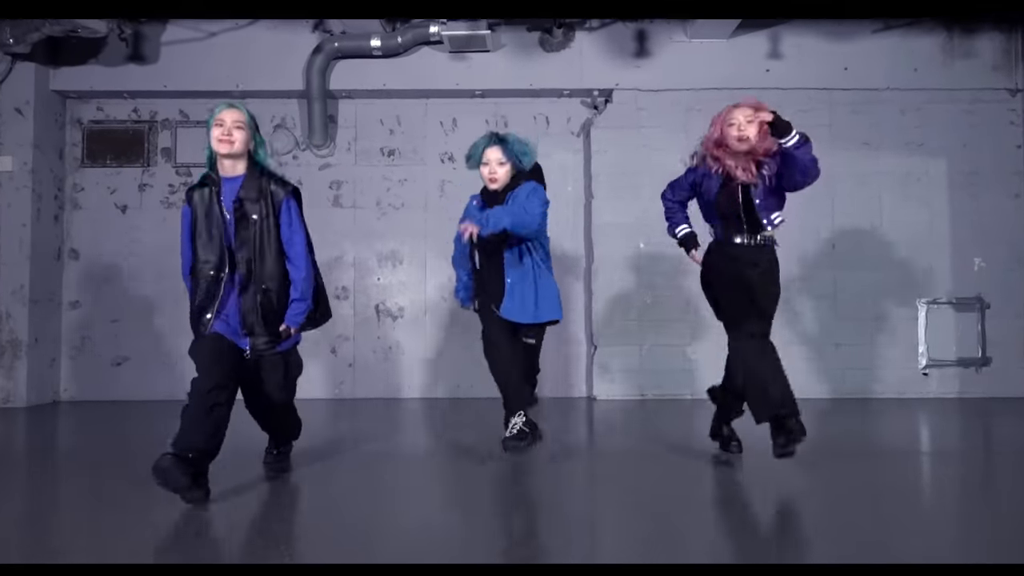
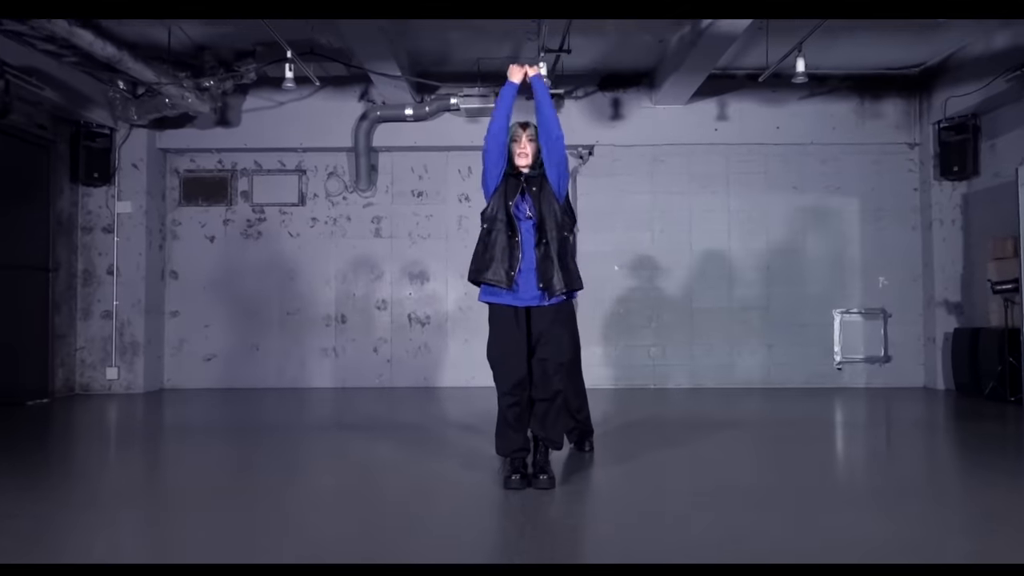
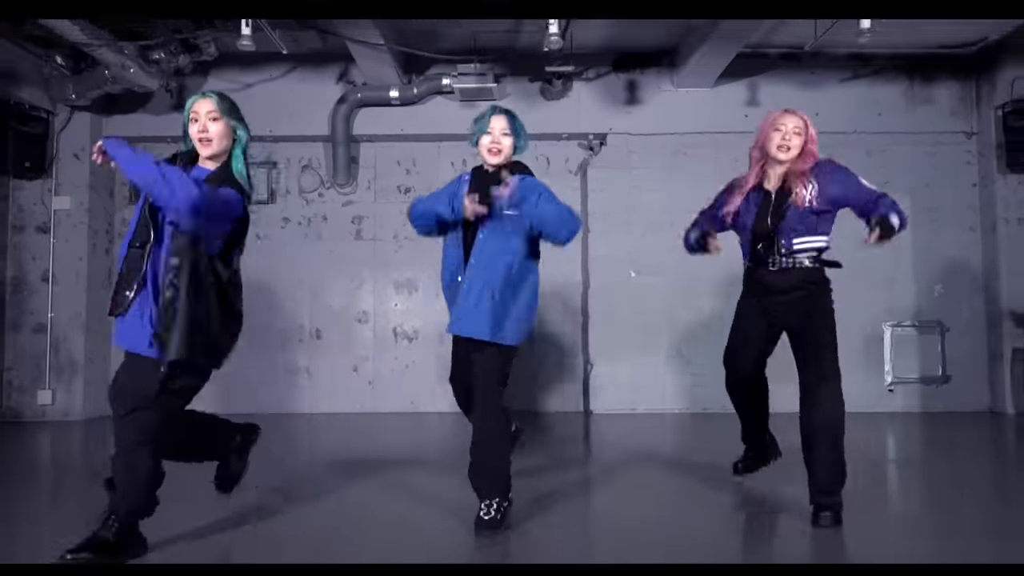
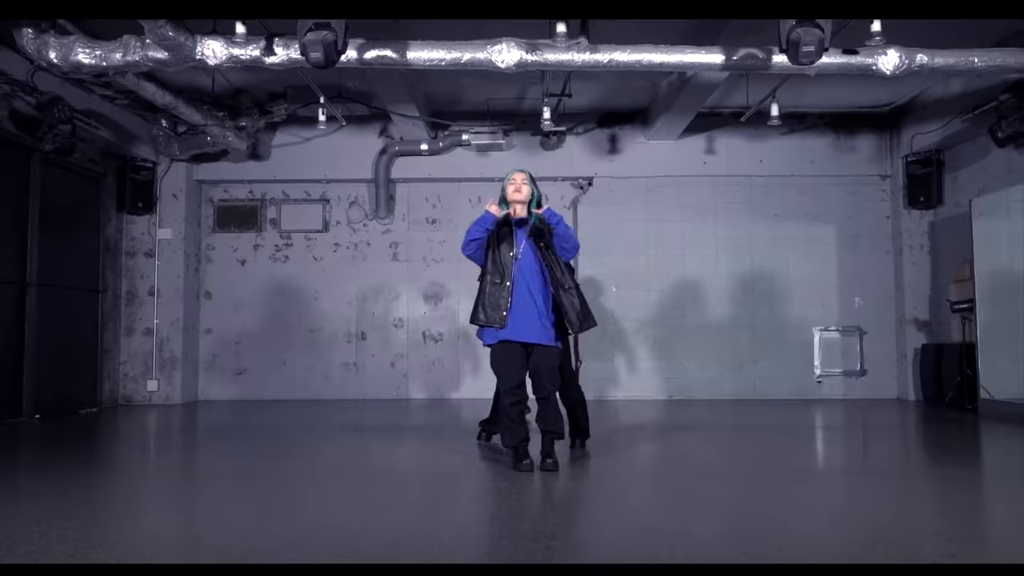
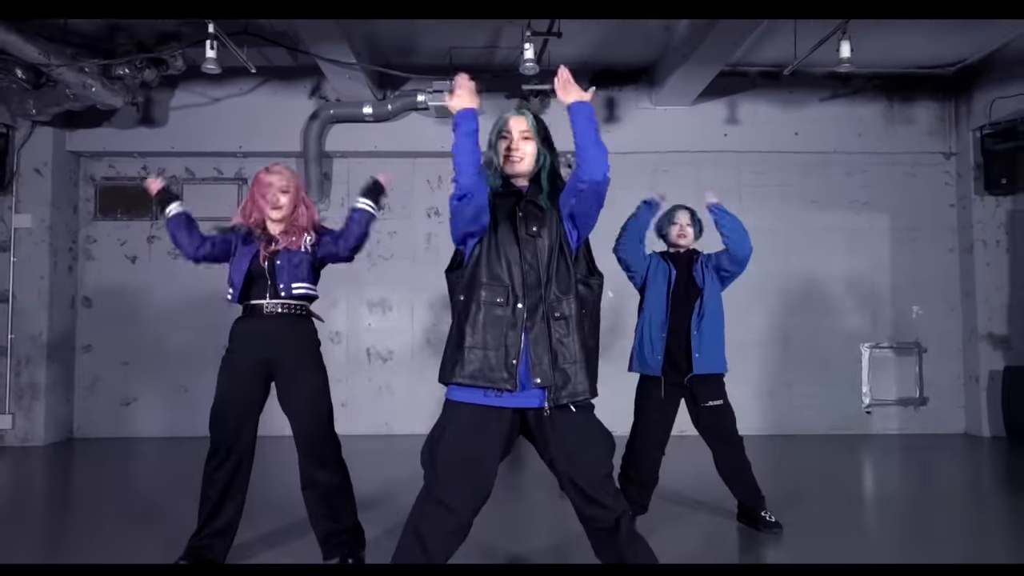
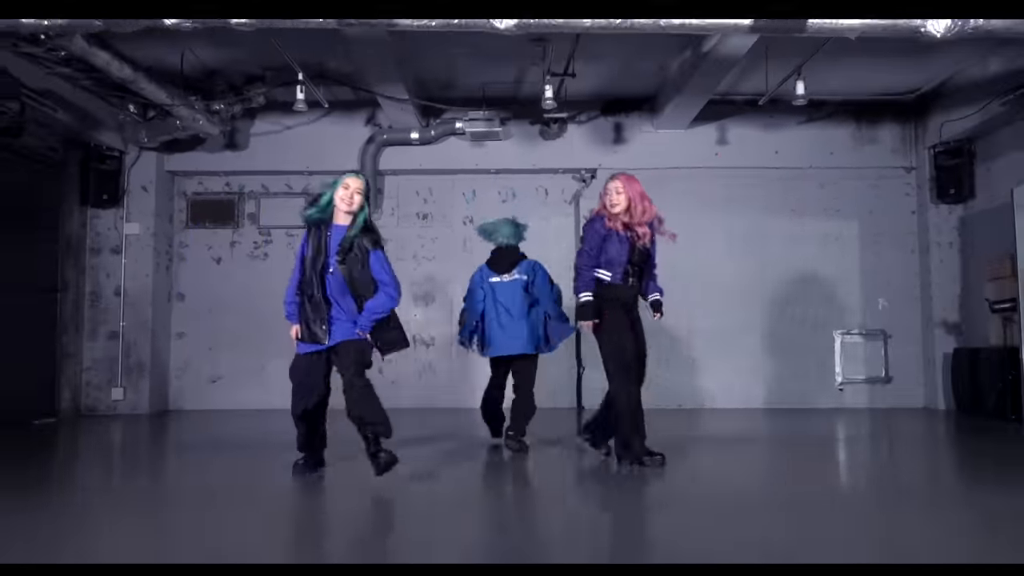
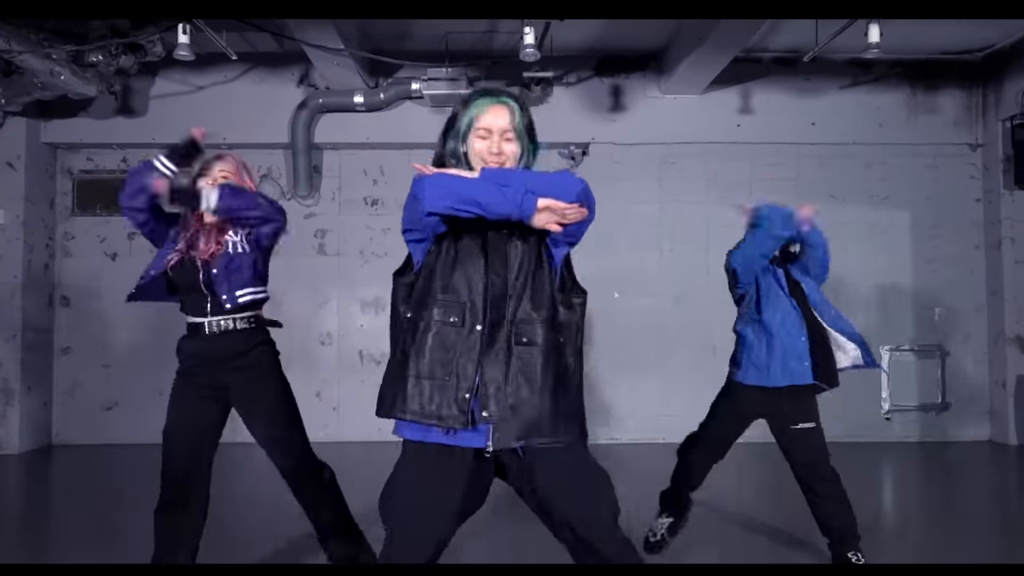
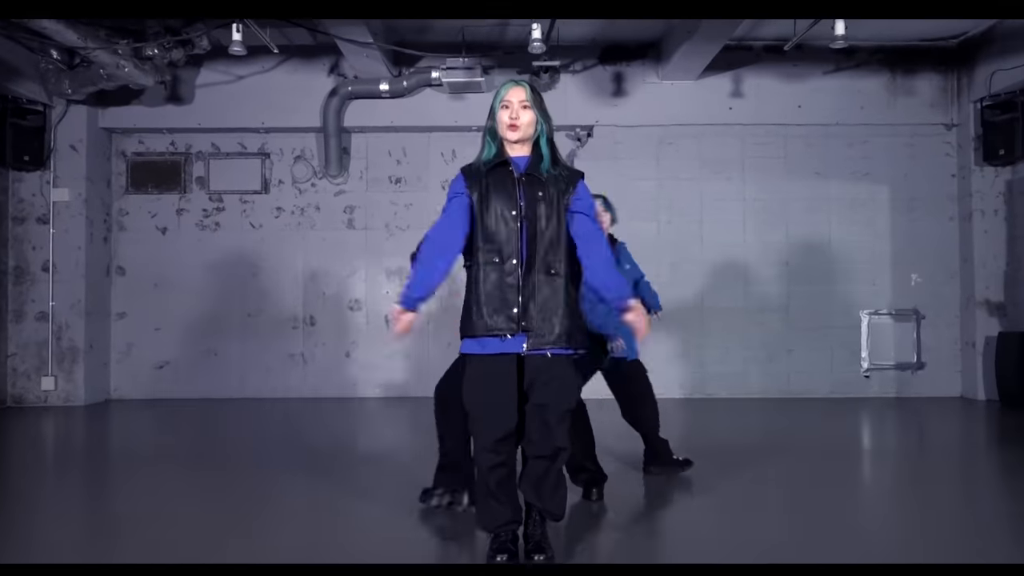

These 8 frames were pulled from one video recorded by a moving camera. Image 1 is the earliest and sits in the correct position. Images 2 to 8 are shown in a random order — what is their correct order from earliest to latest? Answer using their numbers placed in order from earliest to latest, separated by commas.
3, 6, 4, 2, 8, 7, 5
